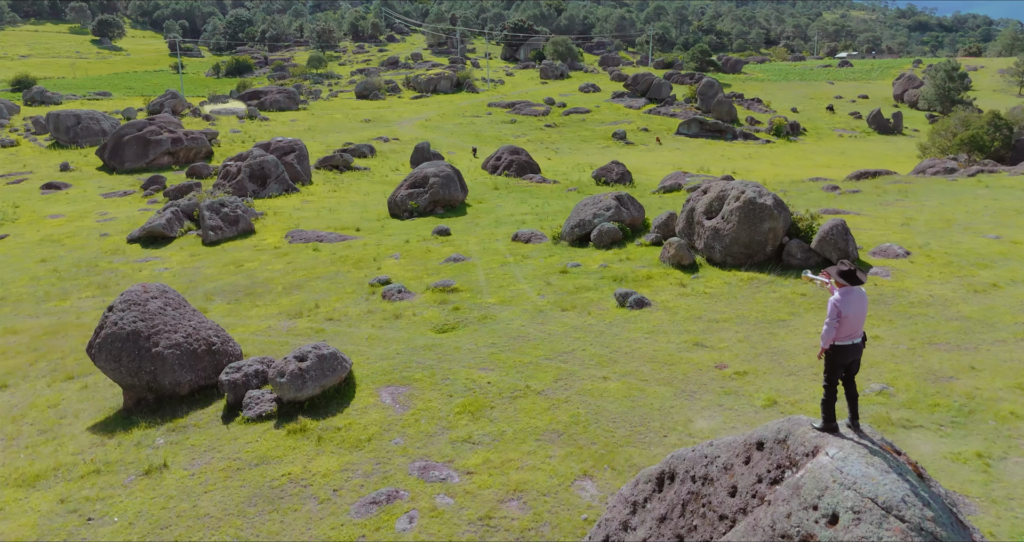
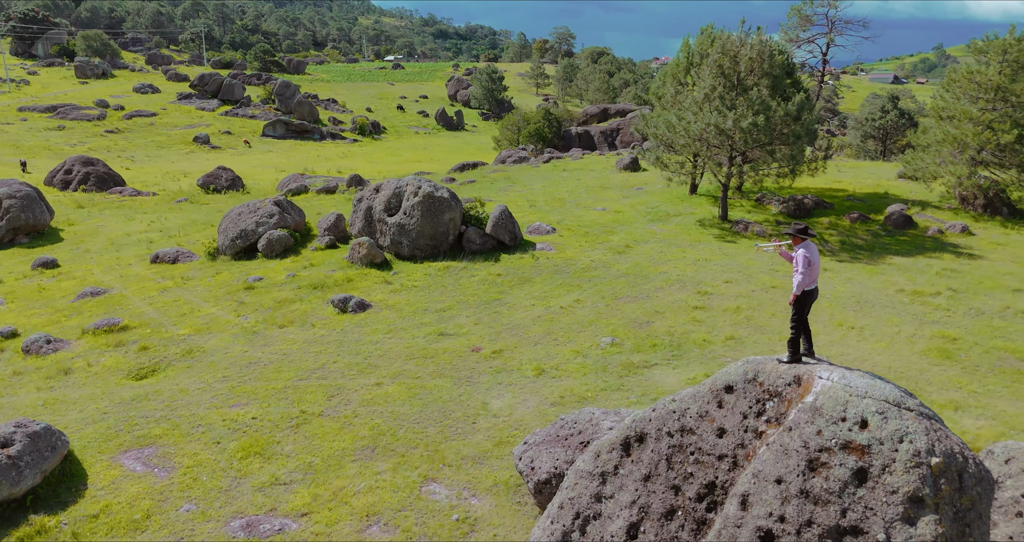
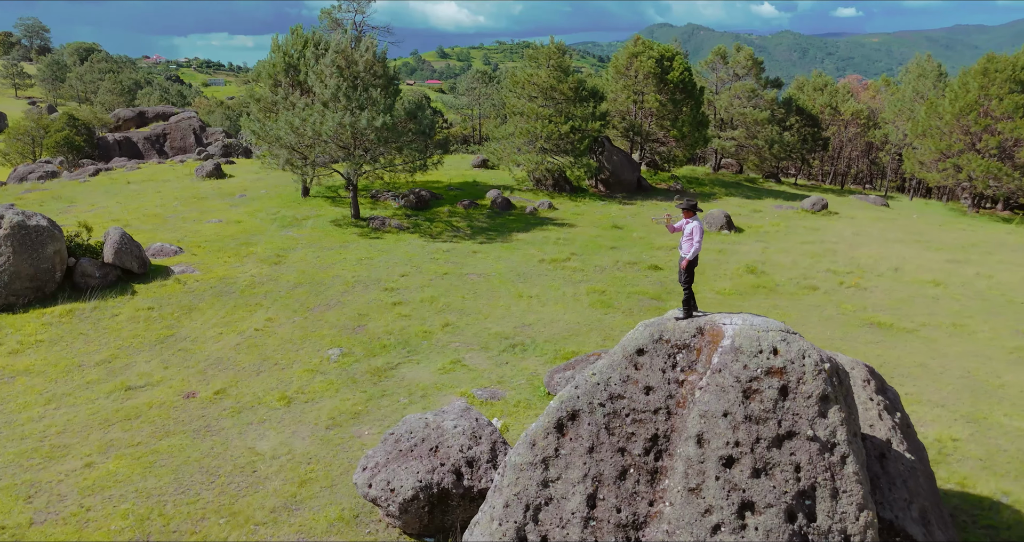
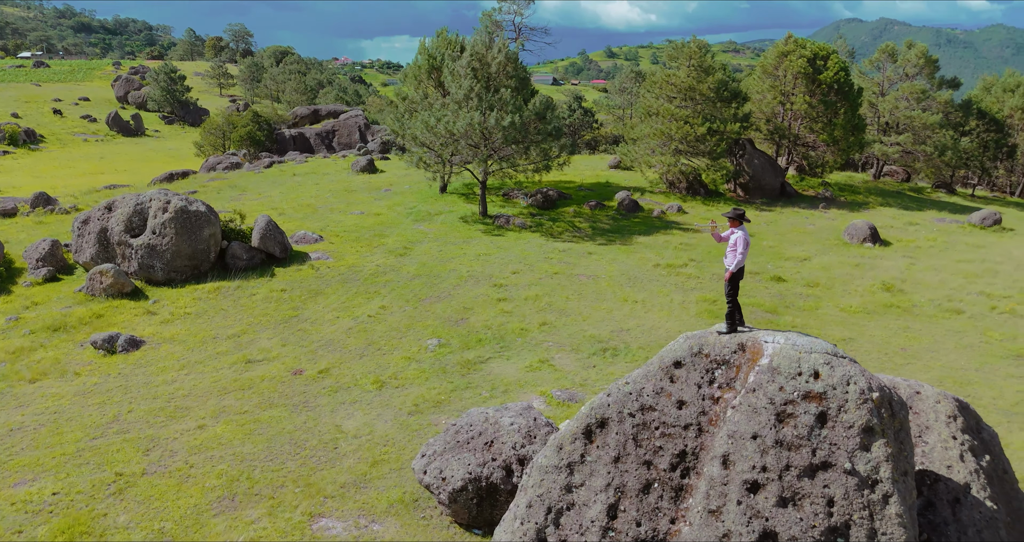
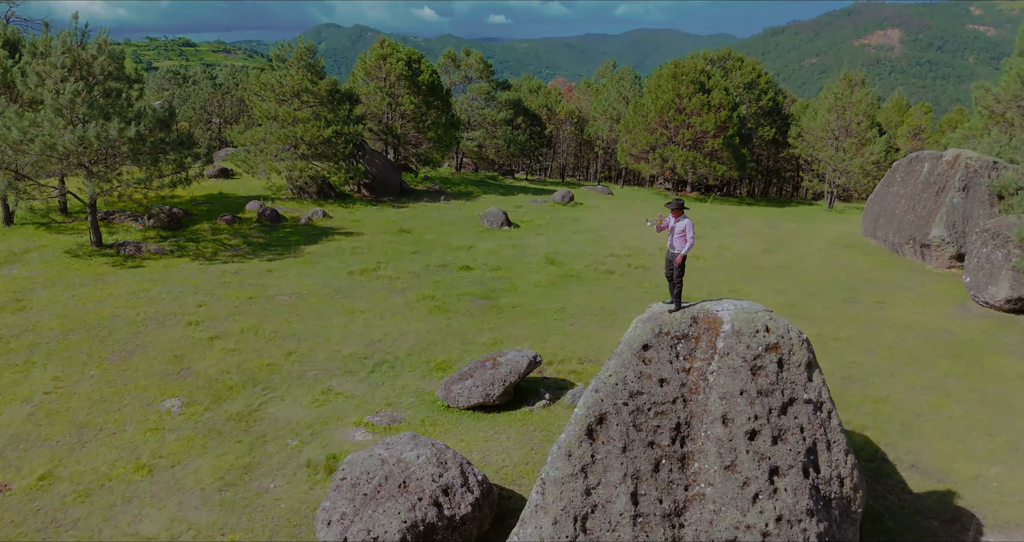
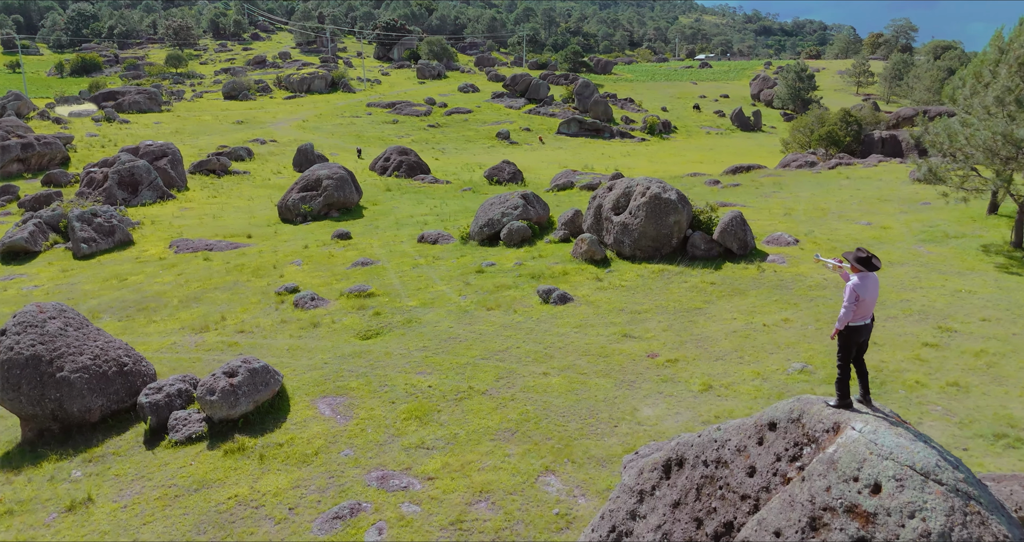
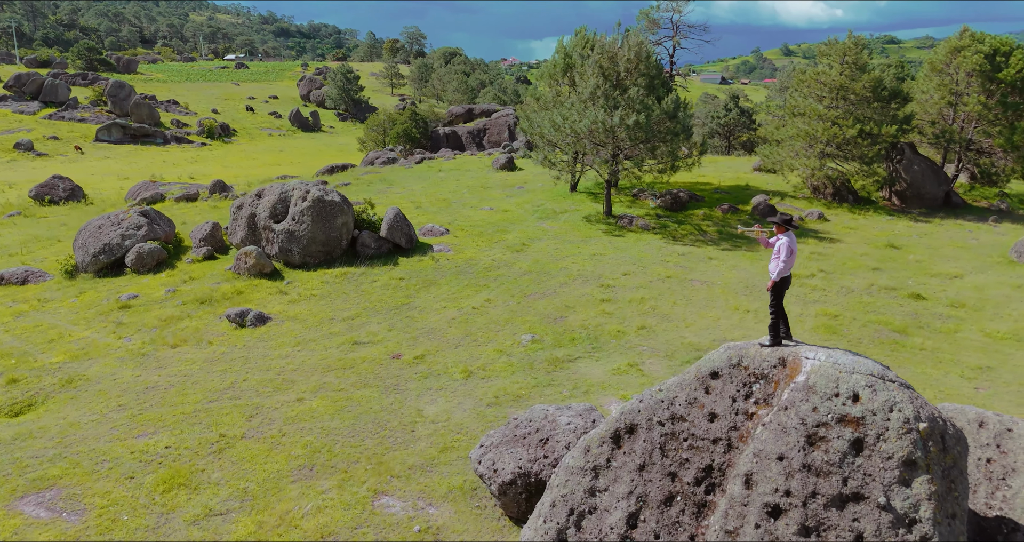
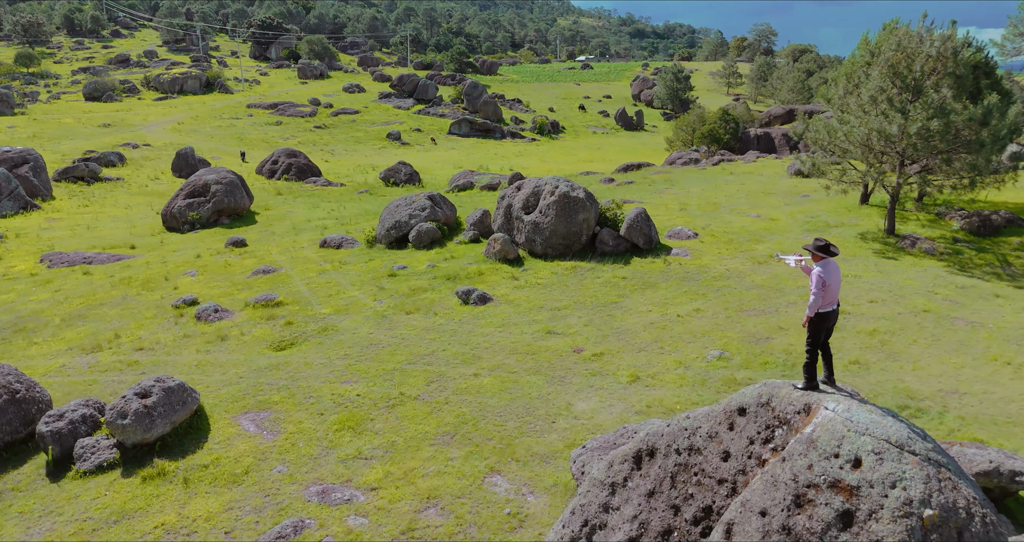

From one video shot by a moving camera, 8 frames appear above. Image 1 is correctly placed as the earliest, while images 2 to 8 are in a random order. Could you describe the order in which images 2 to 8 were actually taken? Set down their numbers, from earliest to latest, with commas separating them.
6, 8, 2, 7, 4, 3, 5
